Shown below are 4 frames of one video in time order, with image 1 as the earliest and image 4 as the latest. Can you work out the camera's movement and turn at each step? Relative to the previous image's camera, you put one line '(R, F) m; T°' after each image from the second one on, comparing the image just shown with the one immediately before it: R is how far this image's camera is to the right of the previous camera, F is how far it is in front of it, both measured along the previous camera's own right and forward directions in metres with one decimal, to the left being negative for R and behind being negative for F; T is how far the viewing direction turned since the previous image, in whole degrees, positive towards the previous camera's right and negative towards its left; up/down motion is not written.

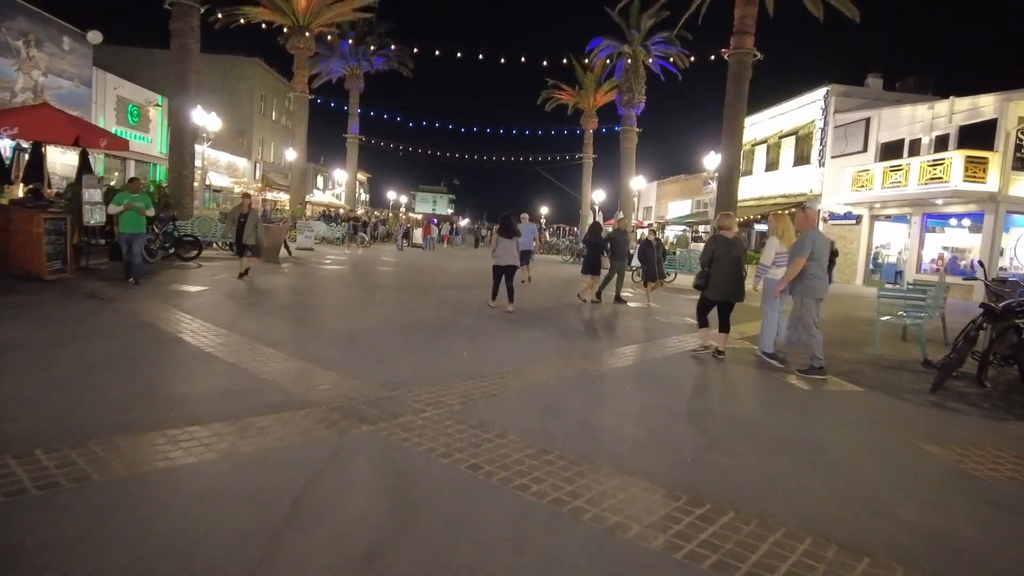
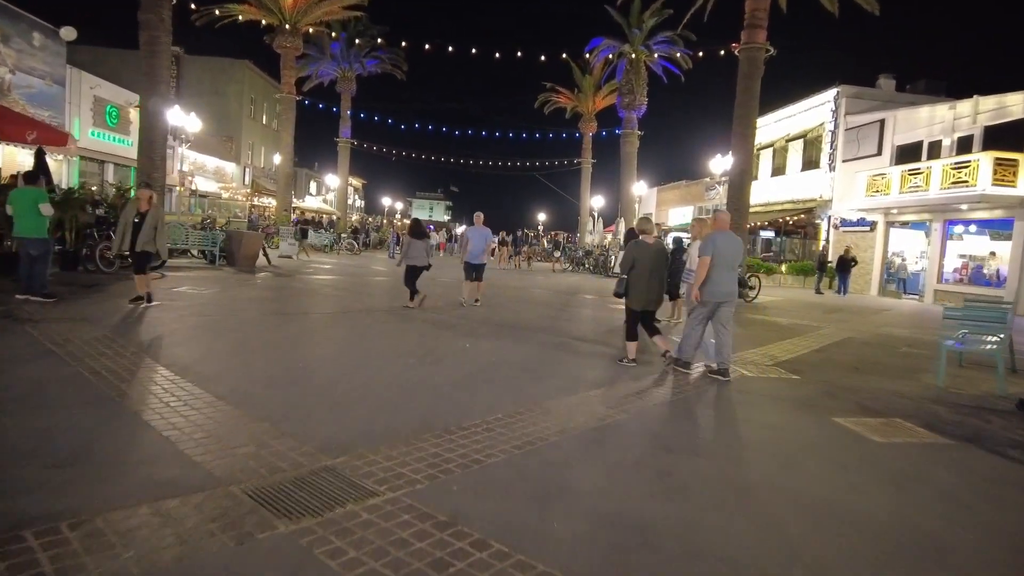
(+0.1, +1.4) m; 0°
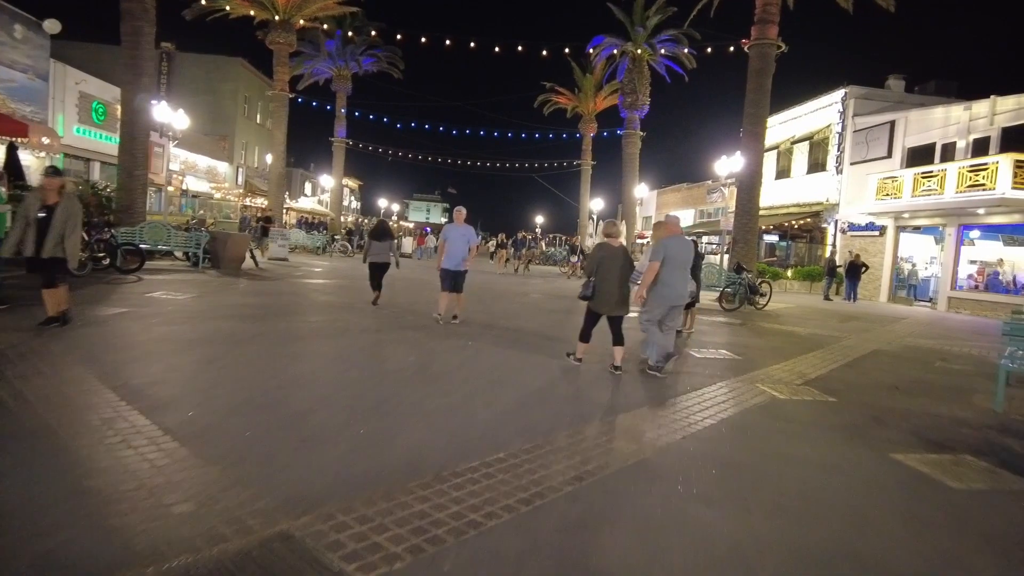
(-0.1, +0.8) m; 0°
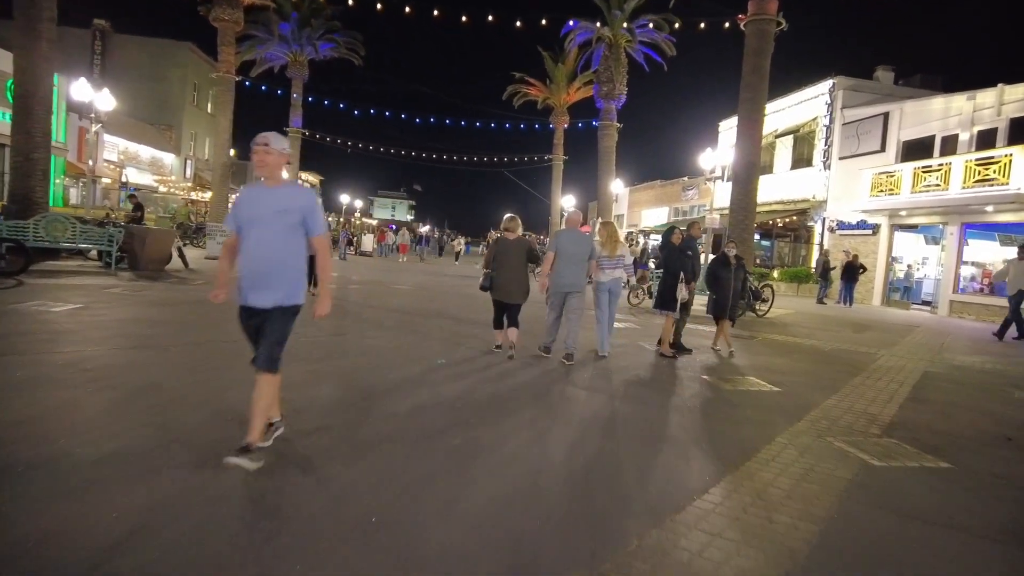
(-0.1, +2.1) m; +3°
